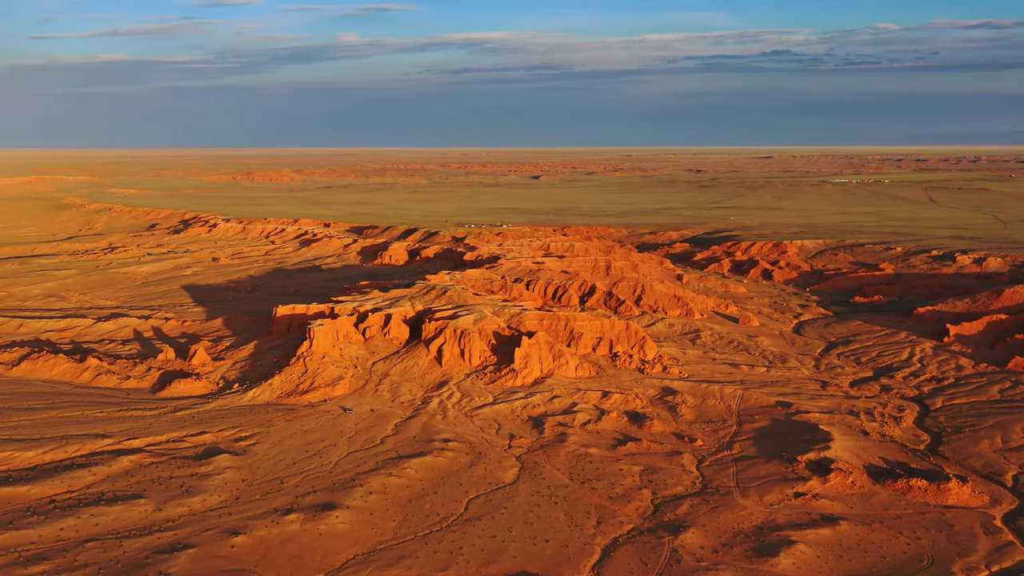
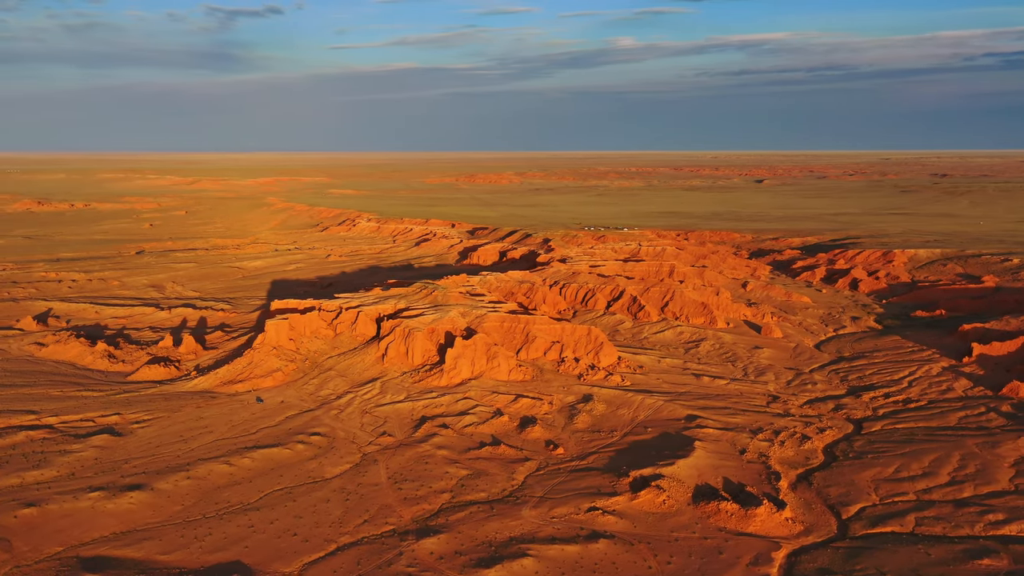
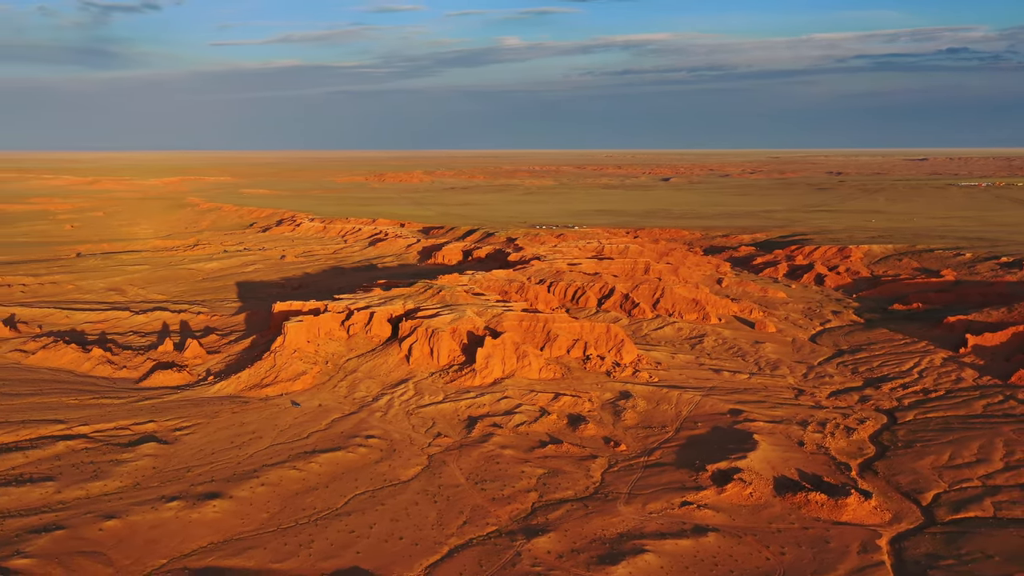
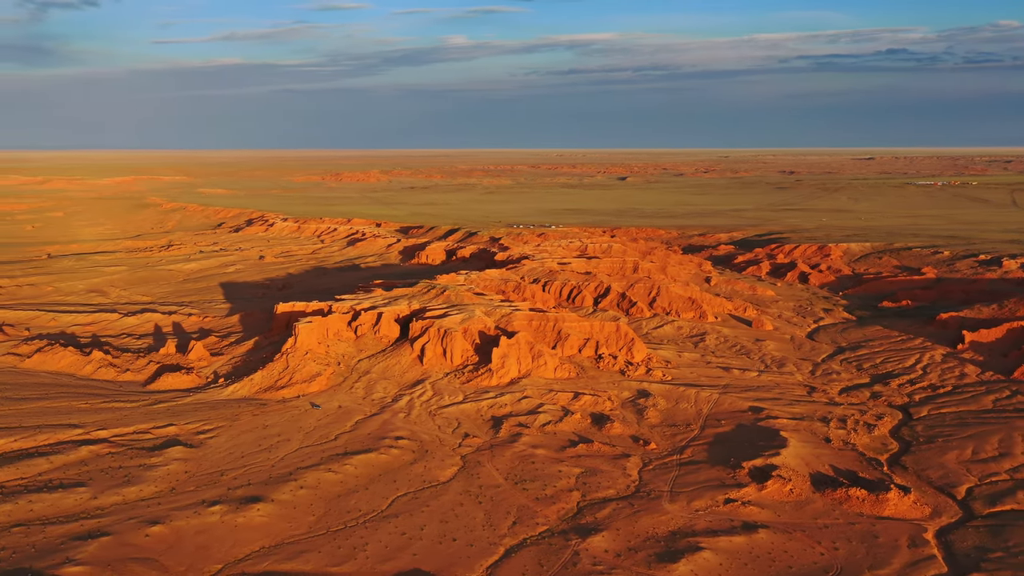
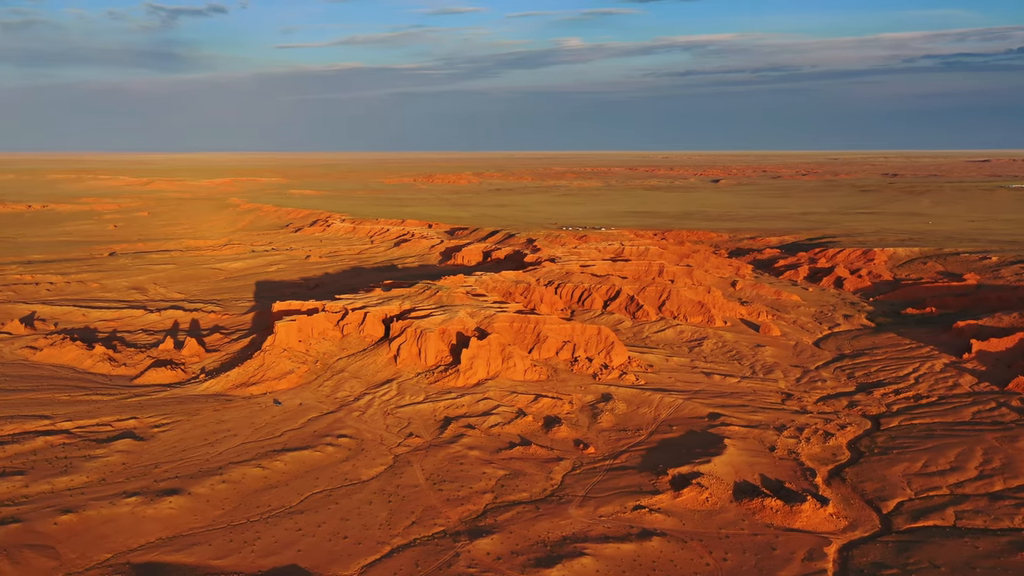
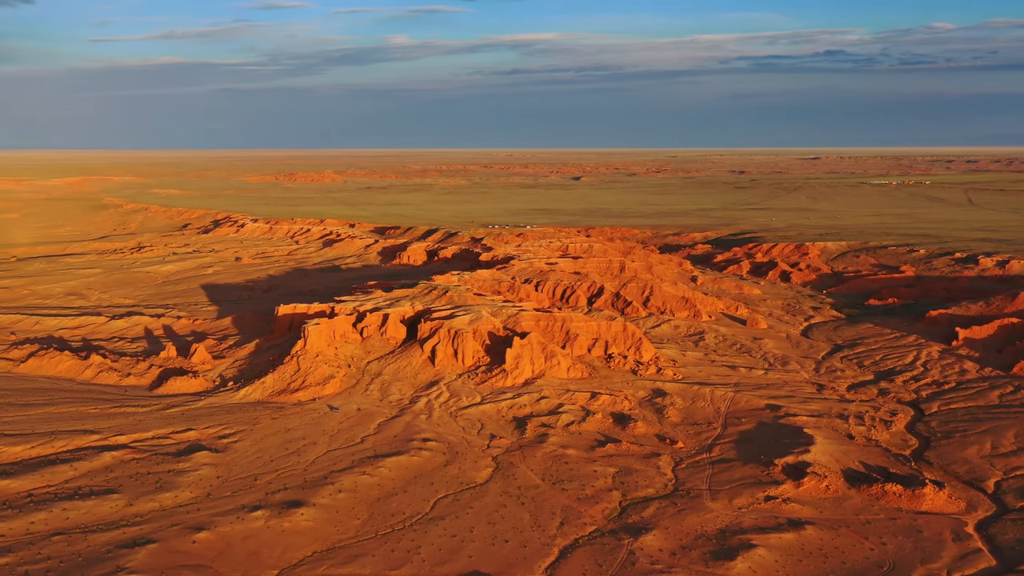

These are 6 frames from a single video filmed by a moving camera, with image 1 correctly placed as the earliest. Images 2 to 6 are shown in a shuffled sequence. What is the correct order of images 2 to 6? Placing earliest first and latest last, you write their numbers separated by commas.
6, 4, 3, 5, 2
